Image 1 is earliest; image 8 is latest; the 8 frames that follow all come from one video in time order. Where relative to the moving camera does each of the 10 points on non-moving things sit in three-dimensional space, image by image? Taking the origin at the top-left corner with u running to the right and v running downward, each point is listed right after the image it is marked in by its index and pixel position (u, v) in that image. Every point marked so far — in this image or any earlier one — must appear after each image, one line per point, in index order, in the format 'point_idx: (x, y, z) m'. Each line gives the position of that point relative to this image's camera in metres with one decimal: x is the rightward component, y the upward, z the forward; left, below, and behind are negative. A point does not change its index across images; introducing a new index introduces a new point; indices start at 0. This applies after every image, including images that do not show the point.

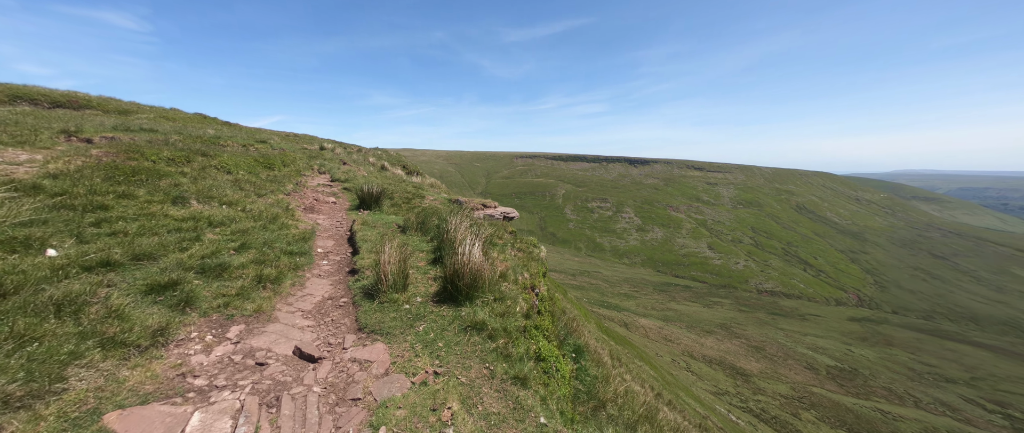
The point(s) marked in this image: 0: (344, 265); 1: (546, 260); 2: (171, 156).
0: (-4.8, -1.4, +10.7) m
1: (+1.1, -1.7, +13.7) m
2: (-12.0, +2.1, +13.3) m
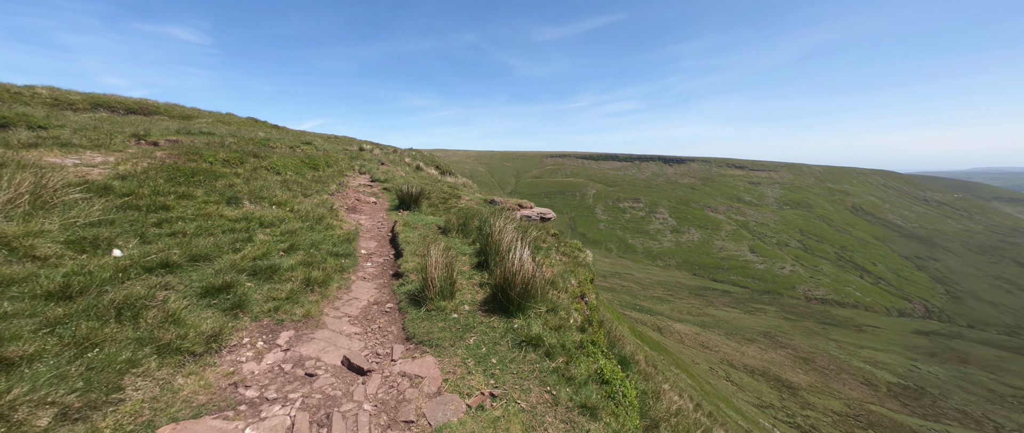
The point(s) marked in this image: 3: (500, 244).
0: (-3.5, -1.5, +10.5) m
1: (+2.7, -1.8, +13.0) m
2: (-10.4, +2.1, +13.8) m
3: (-0.2, -0.8, +10.5) m
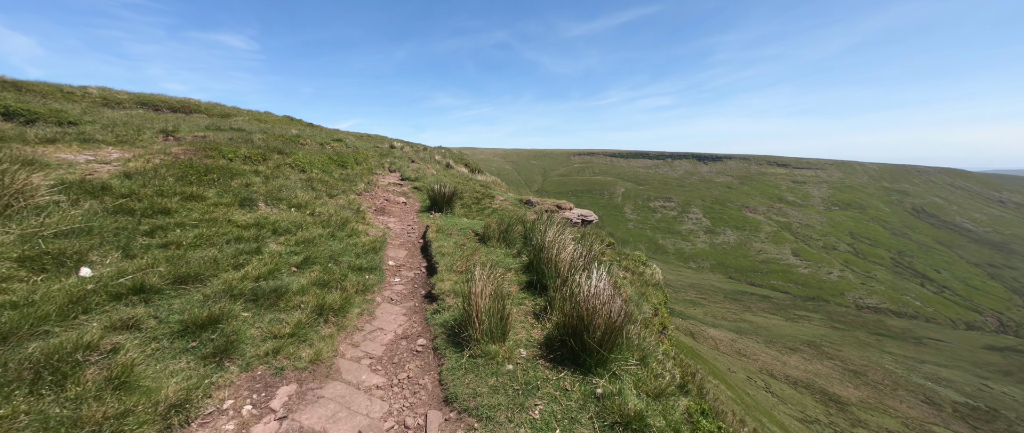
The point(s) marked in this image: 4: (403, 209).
0: (-2.2, -1.6, +8.8) m
1: (+4.2, -2.0, +10.8) m
2: (-8.8, +2.1, +12.6) m
3: (+1.1, -1.0, +8.5) m
4: (-4.8, +0.3, +16.5) m
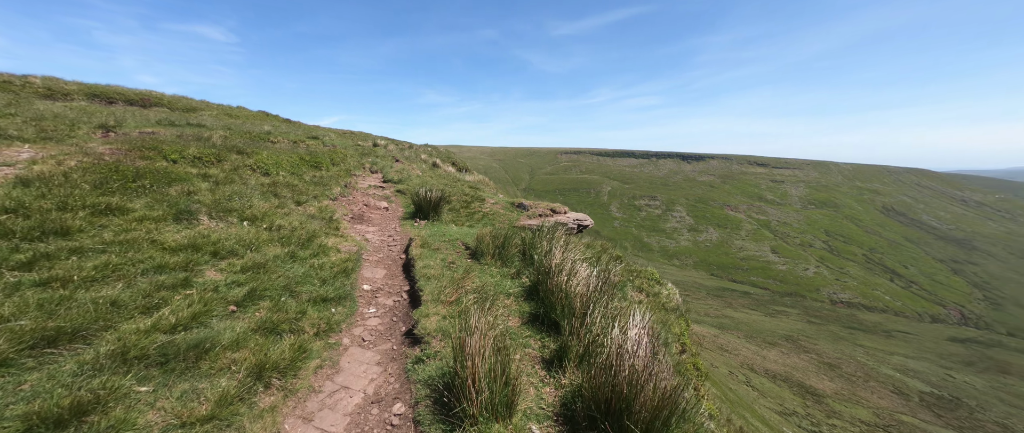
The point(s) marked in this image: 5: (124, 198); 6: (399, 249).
0: (-2.2, -2.0, +7.2) m
1: (+4.1, -2.3, +9.4) m
2: (-8.9, +1.8, +10.7) m
3: (+1.1, -1.4, +7.0) m
4: (-5.0, 0.0, +14.7) m
5: (-7.7, +0.4, +7.5) m
6: (-3.3, -1.0, +11.1) m
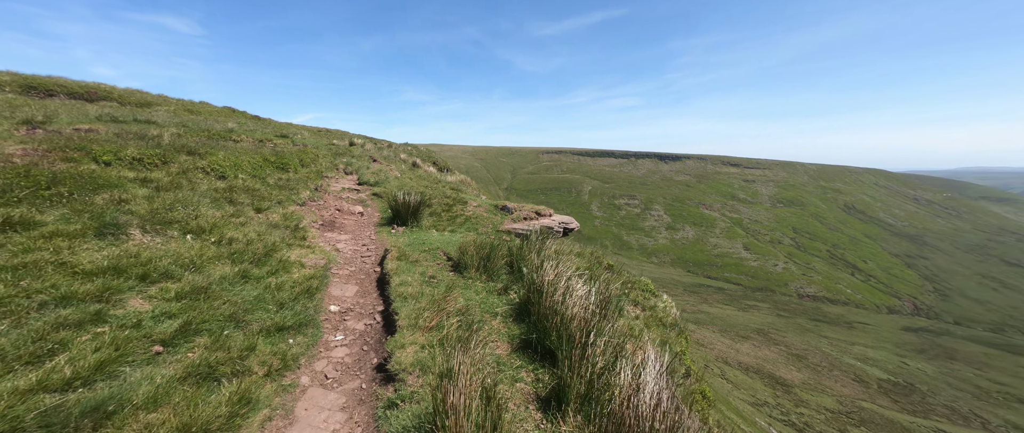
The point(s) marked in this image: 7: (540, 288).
0: (-2.3, -2.2, +6.2) m
1: (+3.8, -2.6, +8.7) m
2: (-9.2, +1.5, +9.4) m
3: (+0.9, -1.6, +6.2) m
4: (-5.6, -0.2, +13.6) m
5: (-7.9, +0.1, +6.2) m
6: (-3.7, -1.2, +10.0) m
7: (+0.5, -1.3, +7.1) m
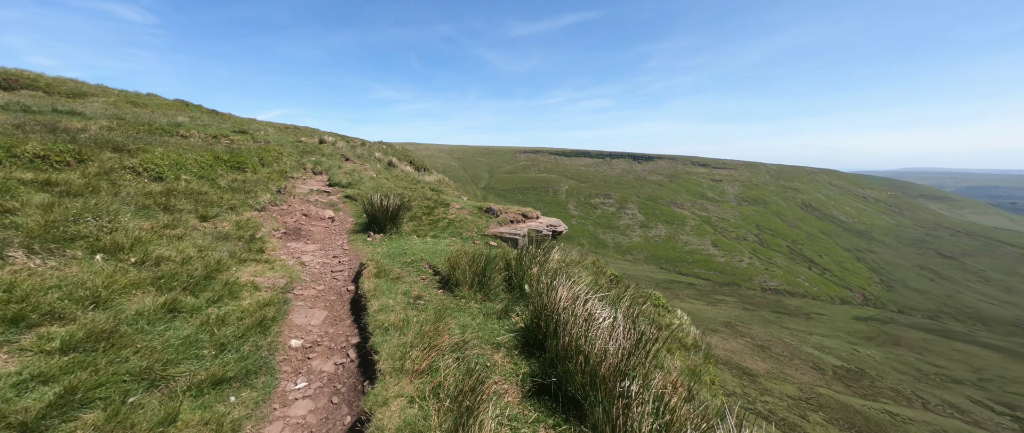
0: (-2.2, -2.4, +4.8) m
1: (+3.8, -2.7, +7.7) m
2: (-9.3, +1.3, +7.5) m
3: (+1.1, -1.8, +5.0) m
4: (-5.8, -0.4, +12.0) m
5: (-7.7, -0.1, +4.5) m
6: (-3.7, -1.4, +8.5) m
7: (+0.6, -1.5, +5.9) m
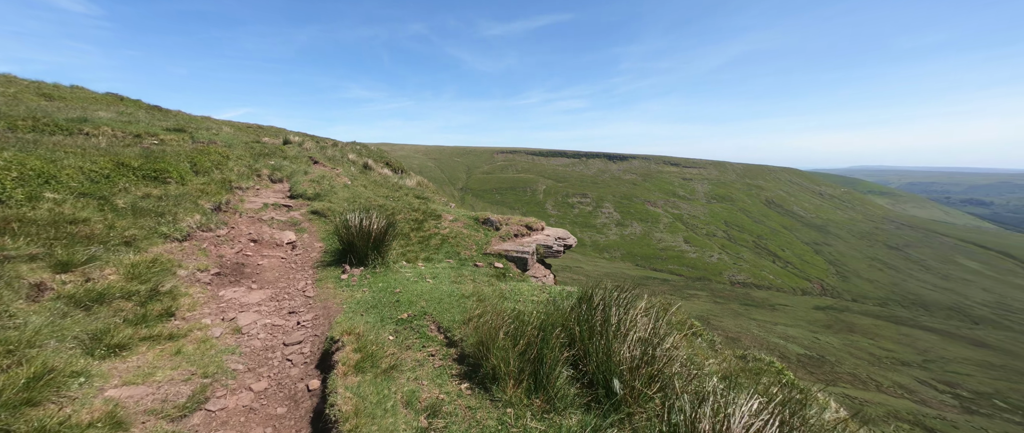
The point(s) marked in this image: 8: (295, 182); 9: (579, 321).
0: (-1.1, -3.0, +1.7) m
1: (+4.7, -3.2, +4.9) m
2: (-8.4, +0.6, +4.0) m
3: (+2.1, -2.3, +2.1) m
4: (-5.2, -1.0, +8.6) m
5: (-6.7, -0.8, +1.1) m
6: (-2.9, -2.0, +5.3) m
7: (+1.6, -2.0, +3.0) m
8: (-8.1, +1.3, +14.2) m
9: (+0.8, -1.6, +5.4) m
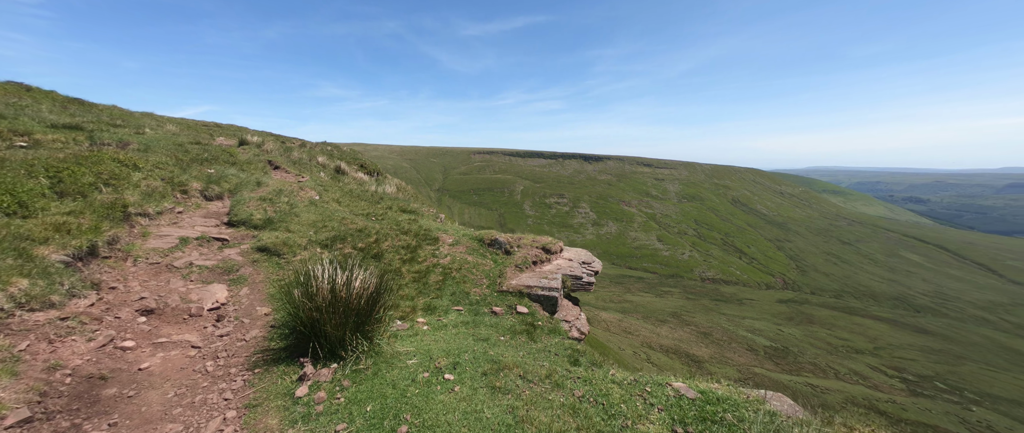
0: (+0.4, -3.7, -1.8) m
1: (+6.0, -3.9, +1.7) m
2: (-7.0, -0.2, +0.1) m
3: (+3.6, -3.0, -1.3) m
4: (-4.1, -1.9, +4.9) m
5: (-5.1, -1.6, -2.8) m
6: (-1.6, -2.7, +1.7) m
7: (+3.0, -2.8, -0.4) m
8: (-7.4, +0.5, +10.3) m
9: (+2.0, -2.3, +2.0) m
